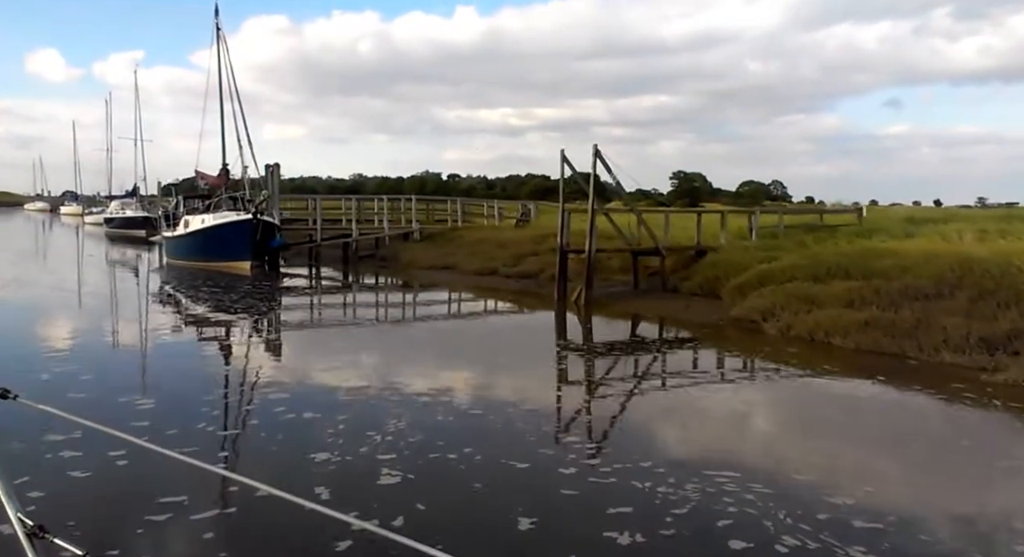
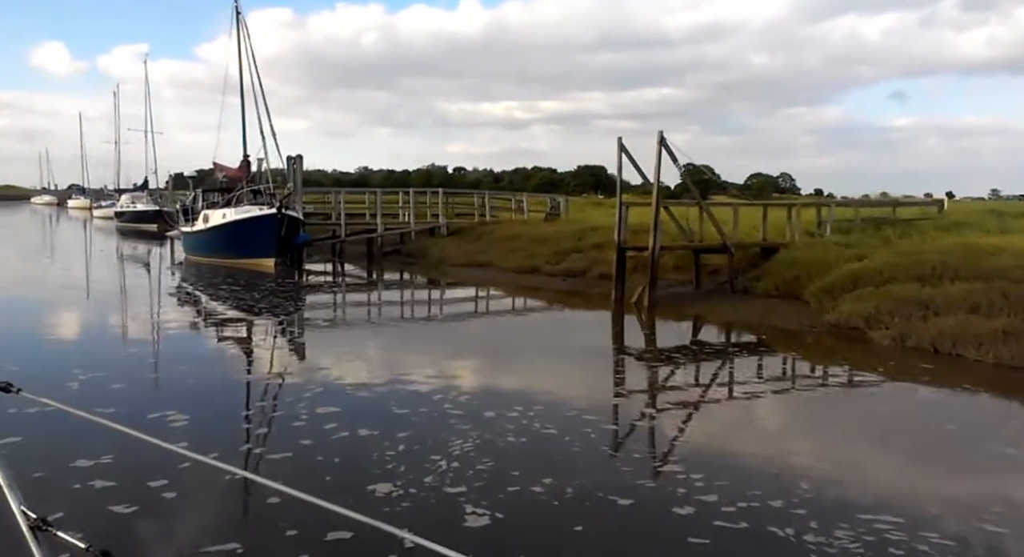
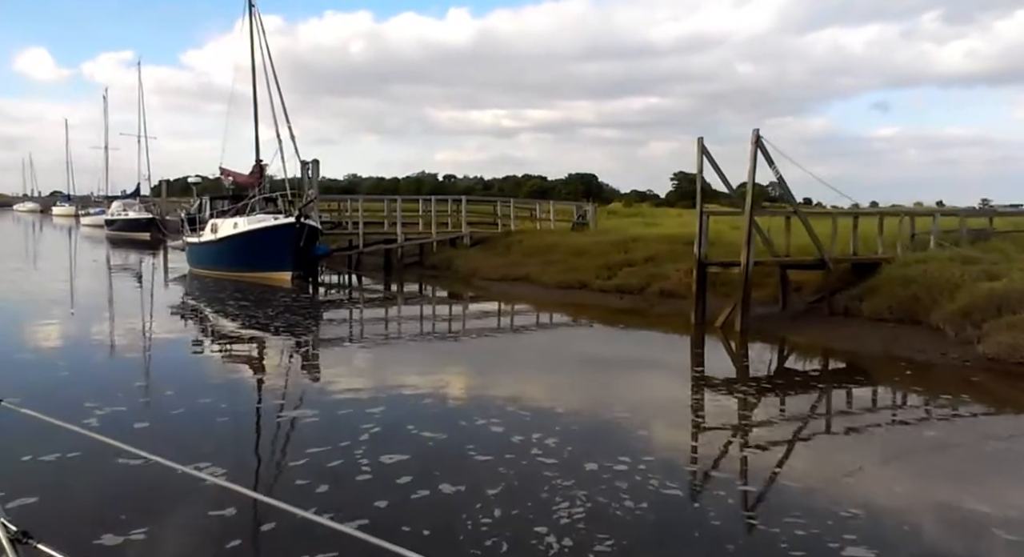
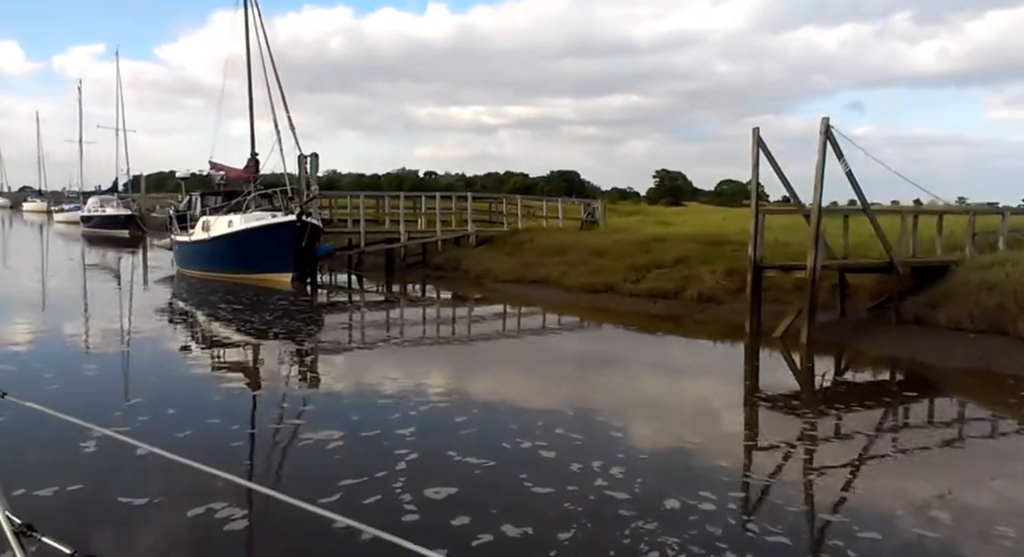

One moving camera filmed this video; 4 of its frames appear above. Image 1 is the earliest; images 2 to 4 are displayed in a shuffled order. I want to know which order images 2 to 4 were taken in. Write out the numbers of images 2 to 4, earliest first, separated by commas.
2, 3, 4
